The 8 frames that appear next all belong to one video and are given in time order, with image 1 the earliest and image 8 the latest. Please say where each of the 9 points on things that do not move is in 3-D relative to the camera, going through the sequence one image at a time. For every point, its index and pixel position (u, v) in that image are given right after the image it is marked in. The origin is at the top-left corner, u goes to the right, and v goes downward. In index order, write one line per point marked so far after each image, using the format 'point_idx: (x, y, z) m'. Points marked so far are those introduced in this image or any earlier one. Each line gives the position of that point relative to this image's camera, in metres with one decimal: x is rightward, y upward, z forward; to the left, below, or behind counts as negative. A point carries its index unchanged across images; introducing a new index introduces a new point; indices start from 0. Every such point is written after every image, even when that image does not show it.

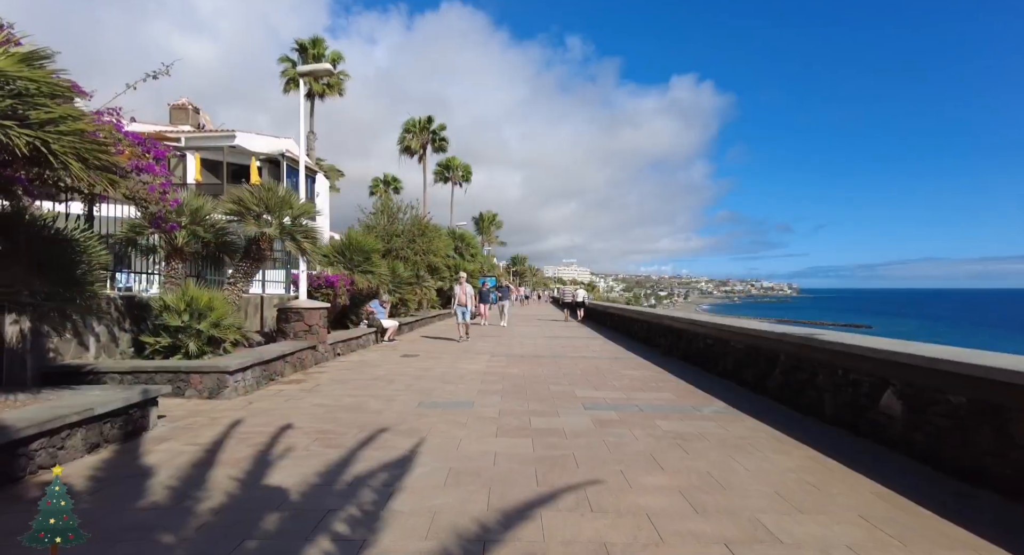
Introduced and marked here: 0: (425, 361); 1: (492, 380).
0: (-1.8, -1.8, +10.4) m
1: (-0.3, -1.7, +8.2) m
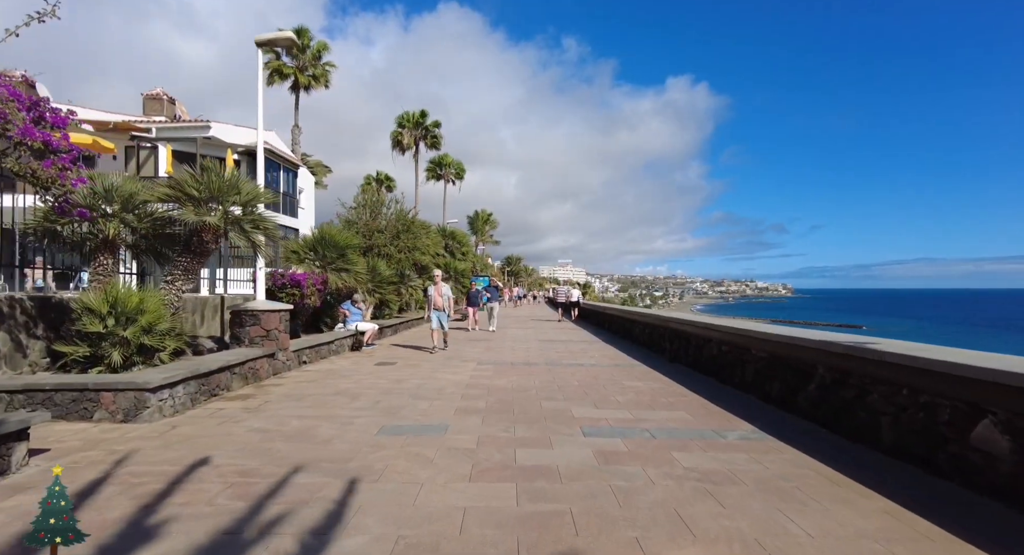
0: (-2.1, -1.8, +9.2) m
1: (-0.5, -1.7, +7.0) m
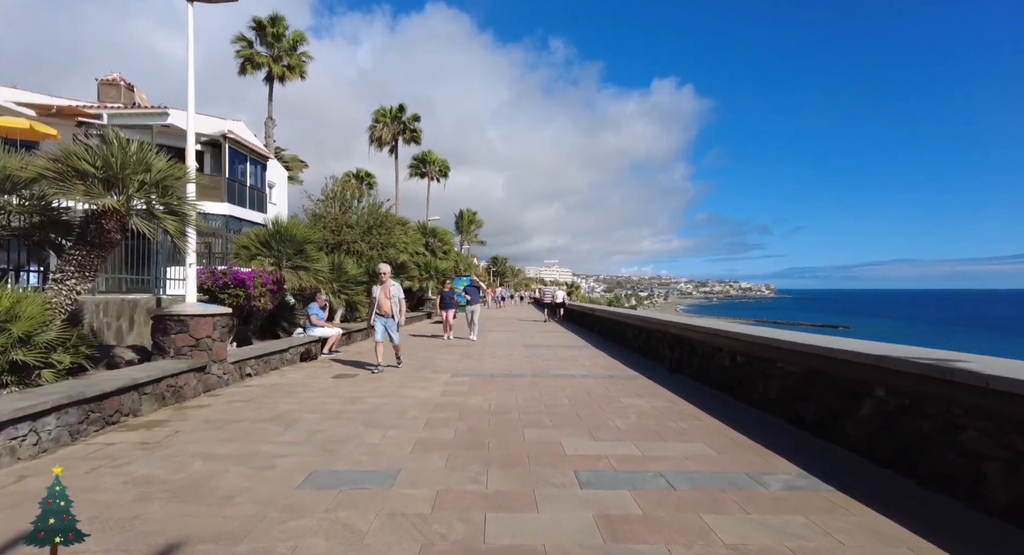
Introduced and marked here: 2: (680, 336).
0: (-2.4, -1.7, +7.8) m
1: (-0.8, -1.7, +5.7) m
2: (+3.2, -1.1, +9.5) m
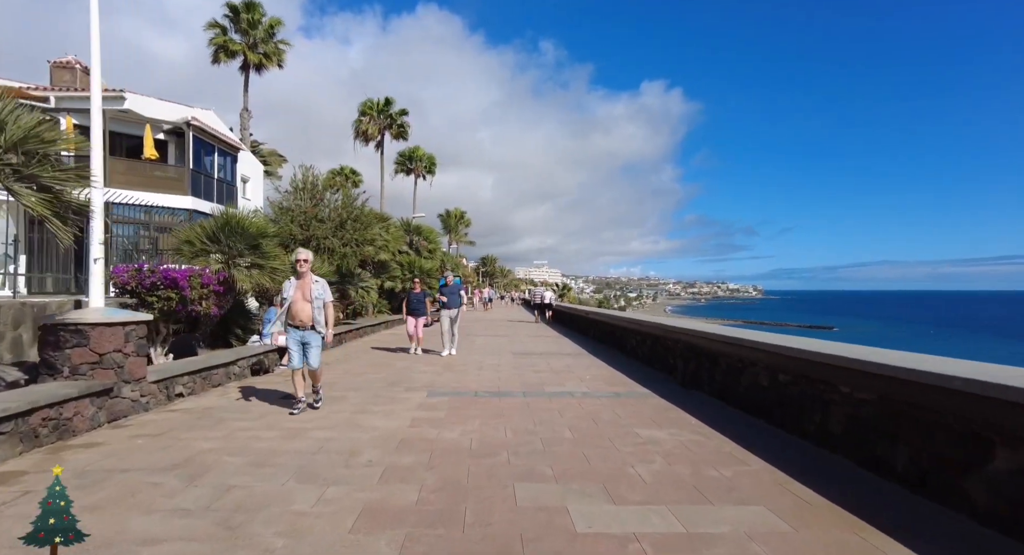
0: (-2.6, -1.7, +6.4) m
1: (-0.9, -1.6, +4.3) m
2: (+3.0, -1.1, +8.1) m
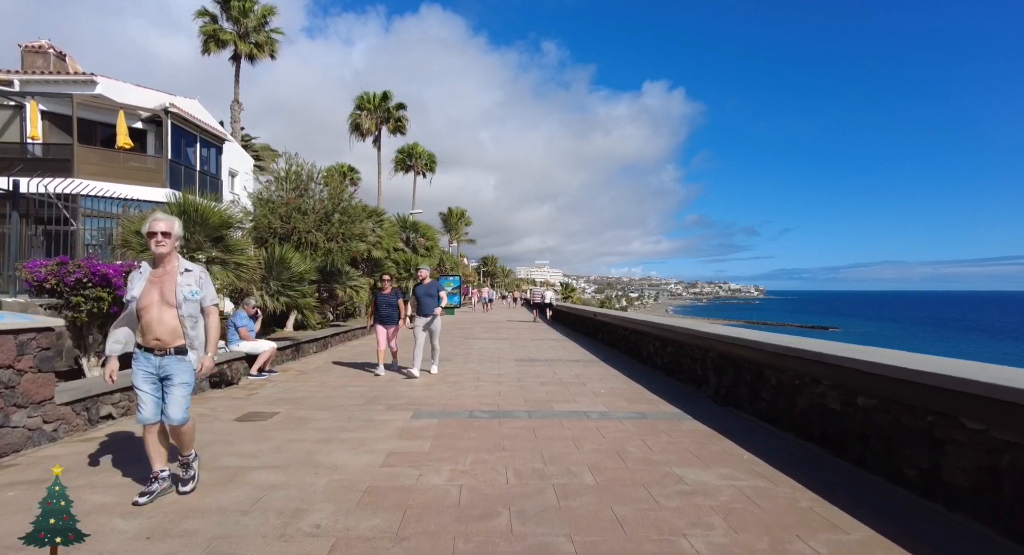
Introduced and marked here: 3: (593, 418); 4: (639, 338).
0: (-2.5, -1.7, +5.1) m
1: (-0.9, -1.6, +3.0) m
2: (+3.1, -1.1, +6.8) m
3: (+1.0, -1.7, +6.1) m
4: (+2.9, -1.4, +11.3) m
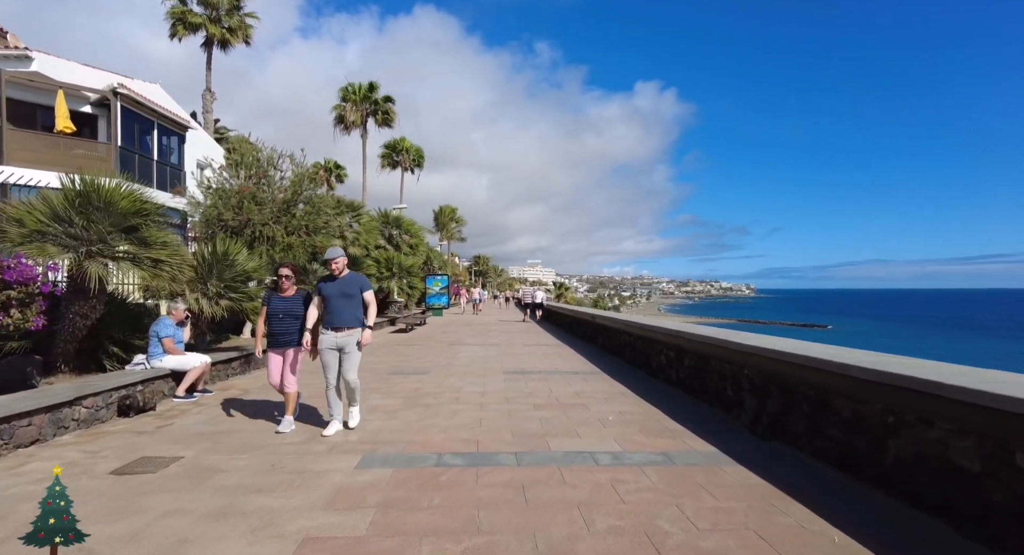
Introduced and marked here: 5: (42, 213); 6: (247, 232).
0: (-2.7, -1.7, +3.5) m
1: (-1.0, -1.6, +1.4) m
2: (+2.9, -1.0, +5.3) m
3: (+0.8, -1.7, +4.5) m
4: (+2.7, -1.3, +9.8) m
5: (-5.9, +0.8, +6.2) m
6: (-6.1, +1.1, +11.4) m
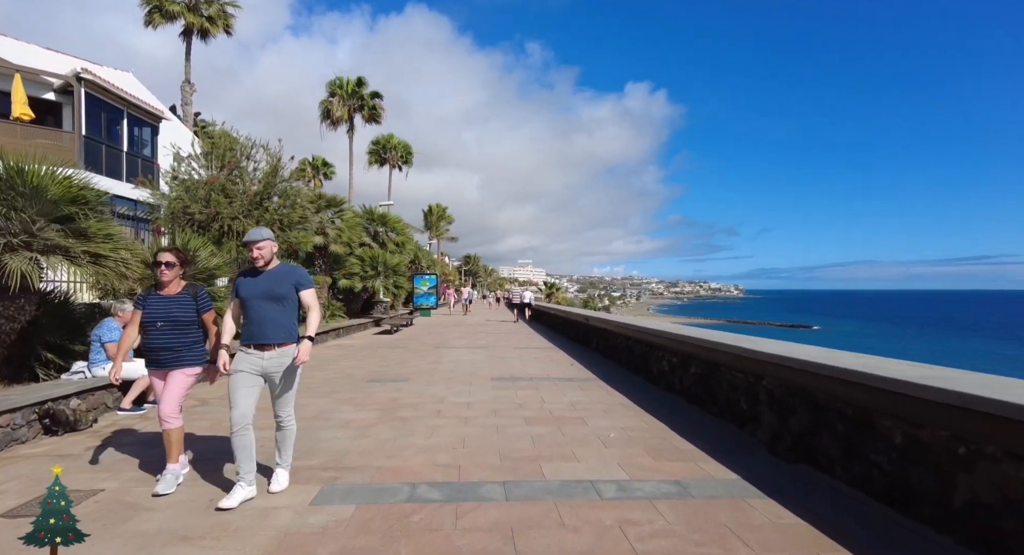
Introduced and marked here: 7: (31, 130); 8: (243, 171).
0: (-2.7, -1.6, +2.7) m
1: (-1.0, -1.6, +0.6) m
2: (+2.8, -1.0, +4.6) m
3: (+0.7, -1.7, +3.8) m
4: (+2.5, -1.3, +9.1) m
5: (-6.1, +0.8, +5.4) m
6: (-6.3, +1.1, +10.6) m
7: (-13.7, +4.2, +14.0) m
8: (-6.1, +2.4, +11.3) m
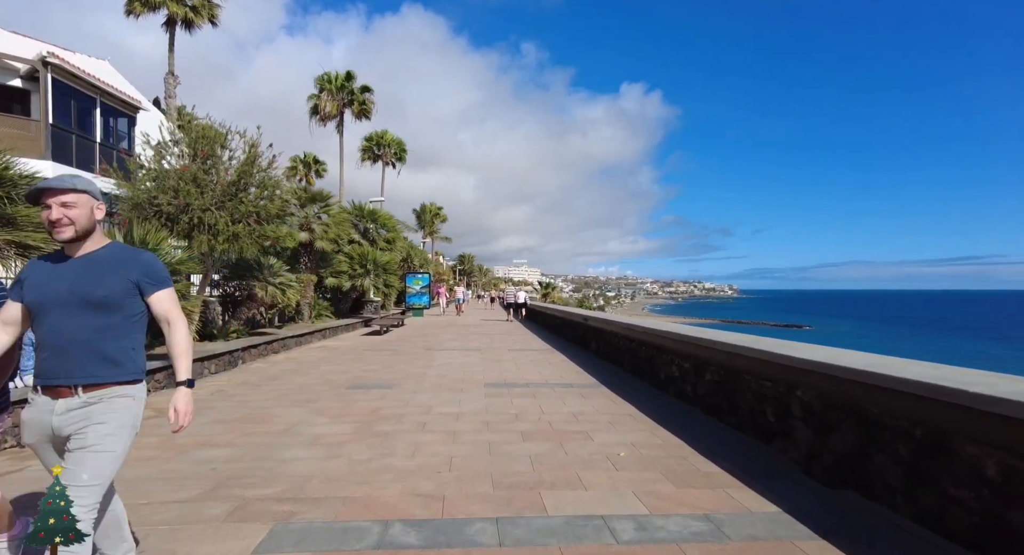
0: (-2.8, -1.6, +1.9) m
1: (-1.0, -1.5, -0.1) m
2: (+2.7, -1.0, +3.9) m
3: (+0.7, -1.6, +3.1) m
4: (+2.4, -1.3, +8.4) m
5: (-6.1, +0.9, +4.6) m
6: (-6.4, +1.2, +9.8) m
7: (-13.8, +4.3, +13.2) m
8: (-6.2, +2.5, +10.5) m
